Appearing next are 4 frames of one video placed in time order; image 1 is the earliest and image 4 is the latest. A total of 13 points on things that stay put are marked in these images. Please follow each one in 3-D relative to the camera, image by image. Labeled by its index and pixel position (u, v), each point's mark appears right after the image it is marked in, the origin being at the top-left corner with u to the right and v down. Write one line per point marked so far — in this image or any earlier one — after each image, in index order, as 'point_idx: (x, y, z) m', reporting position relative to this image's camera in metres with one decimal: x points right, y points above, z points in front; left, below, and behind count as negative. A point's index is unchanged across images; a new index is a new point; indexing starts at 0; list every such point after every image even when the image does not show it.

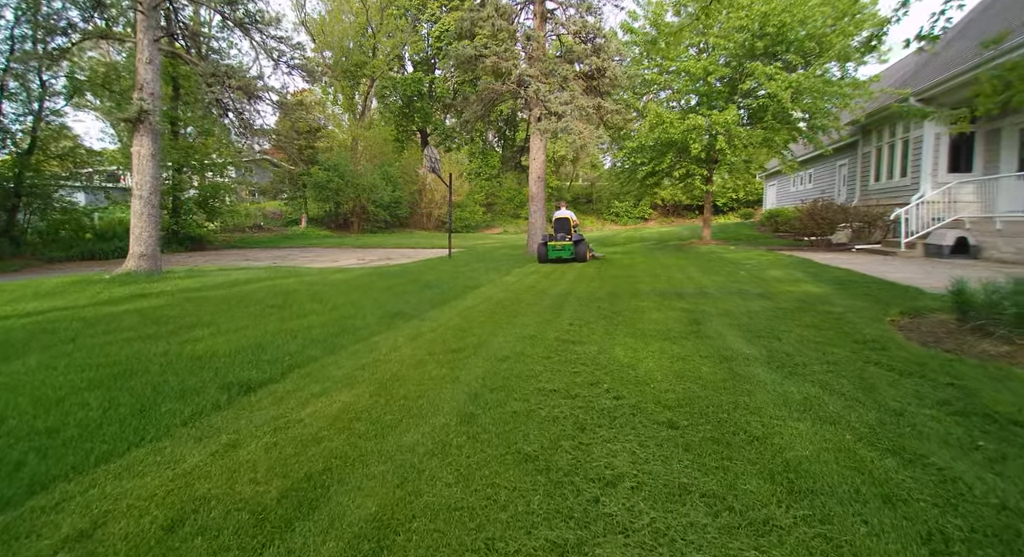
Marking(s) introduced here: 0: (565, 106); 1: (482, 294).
0: (+1.4, +4.4, +13.6) m
1: (-0.4, -0.2, +7.8) m
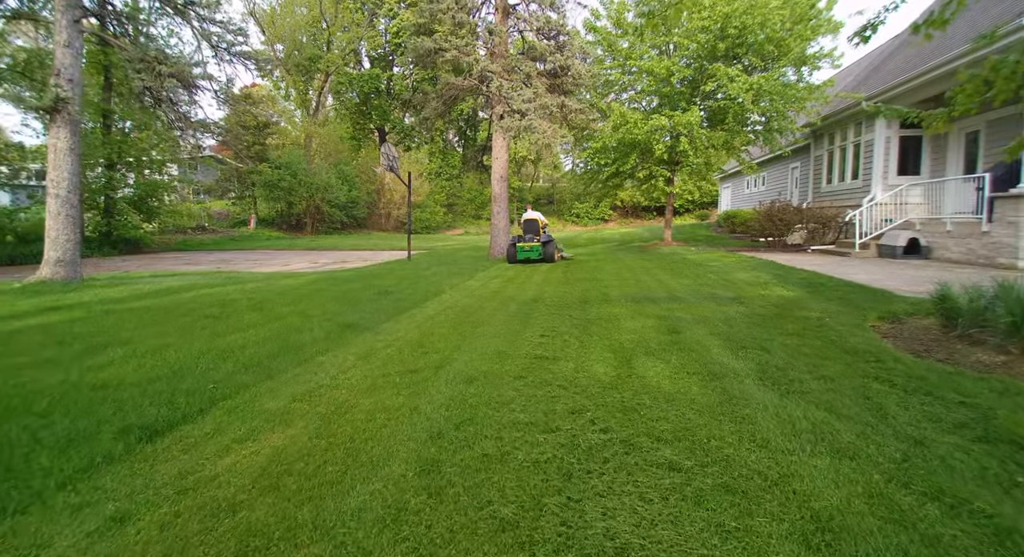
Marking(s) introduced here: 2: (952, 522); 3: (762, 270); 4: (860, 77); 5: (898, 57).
0: (+0.4, +4.3, +13.2) m
1: (-1.0, -0.3, +7.2) m
2: (+1.6, -0.9, +2.0) m
3: (+4.3, +0.2, +9.1) m
4: (+10.8, +6.2, +16.3) m
5: (+11.0, +6.3, +15.2) m
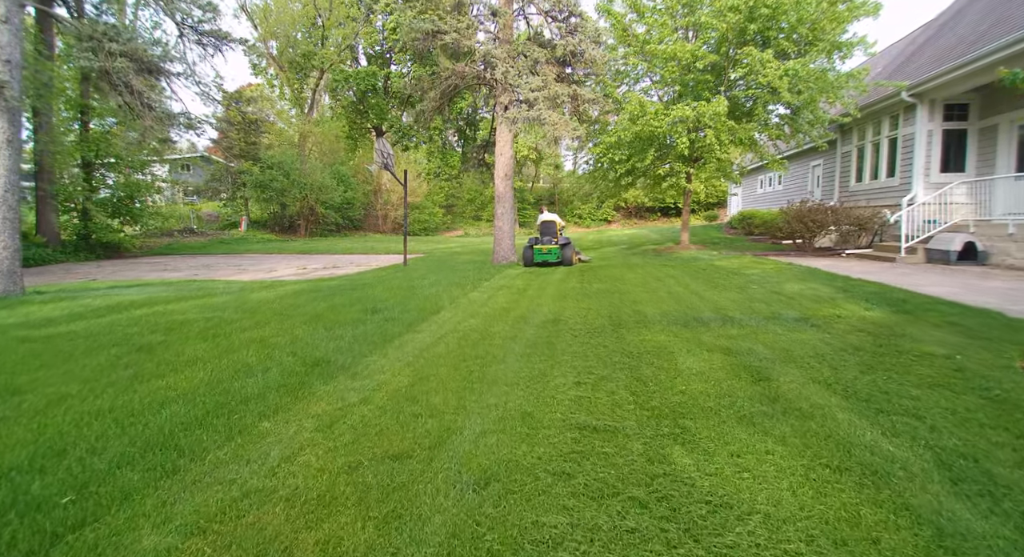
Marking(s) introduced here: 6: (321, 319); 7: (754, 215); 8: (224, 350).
0: (+0.6, +4.2, +11.9) m
1: (-0.8, -0.5, +5.9) m
2: (+1.8, -1.1, +0.7) m
3: (+4.5, 0.0, +7.8) m
4: (+10.9, +6.1, +15.0) m
5: (+11.2, +6.1, +13.9) m
6: (-2.2, -0.5, +6.1) m
7: (+9.1, +2.4, +19.7) m
8: (-2.6, -0.6, +4.8) m
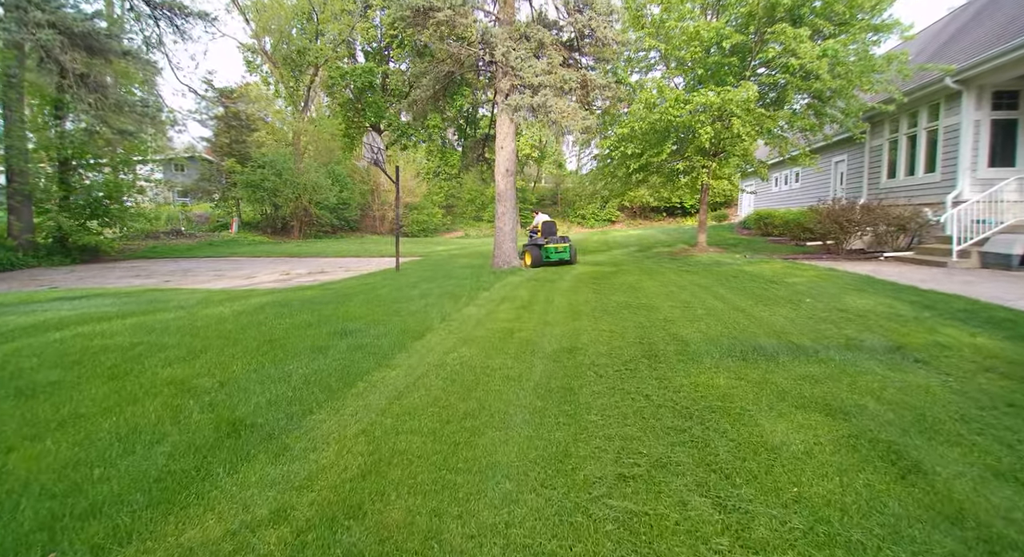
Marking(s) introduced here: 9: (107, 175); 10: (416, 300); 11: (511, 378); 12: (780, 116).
0: (+0.6, +4.0, +10.6) m
1: (-0.8, -0.6, +4.6) m
2: (+1.8, -1.2, -0.6) m
3: (+4.5, -0.2, +6.5) m
4: (+10.9, +5.9, +13.7) m
5: (+11.2, +6.0, +12.6) m
6: (-2.2, -0.6, +4.8) m
7: (+9.2, +2.2, +18.4) m
8: (-2.6, -0.8, +3.5) m
9: (-14.4, +3.6, +18.3) m
10: (-1.3, -0.3, +7.3) m
11: (0.0, -0.7, +3.7) m
12: (+5.8, +3.5, +11.5) m
